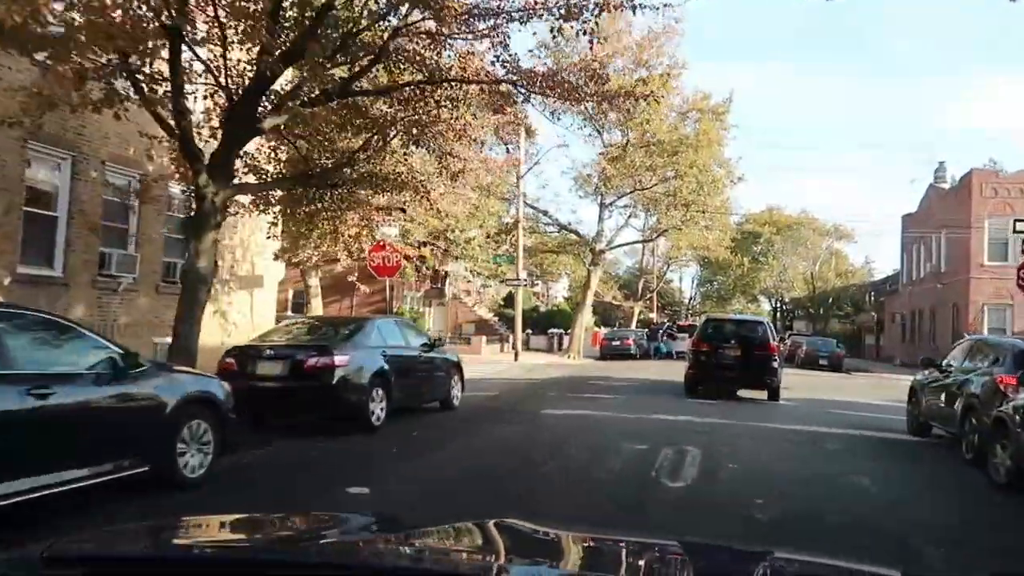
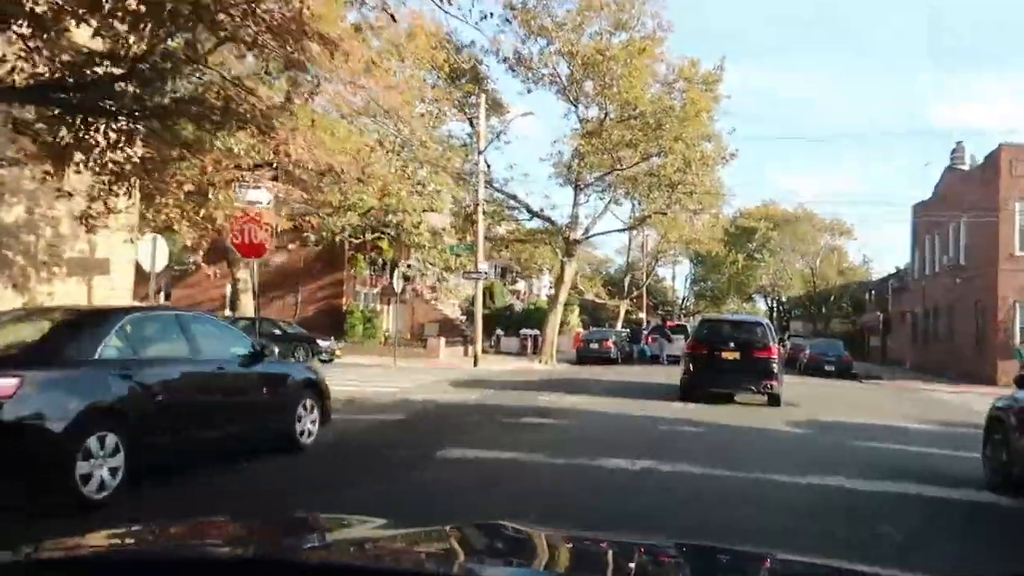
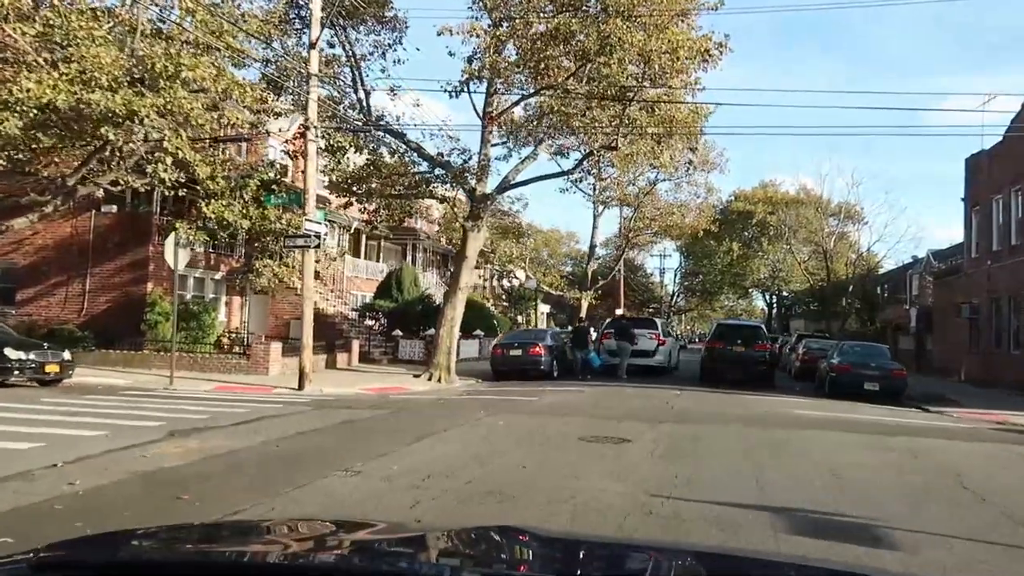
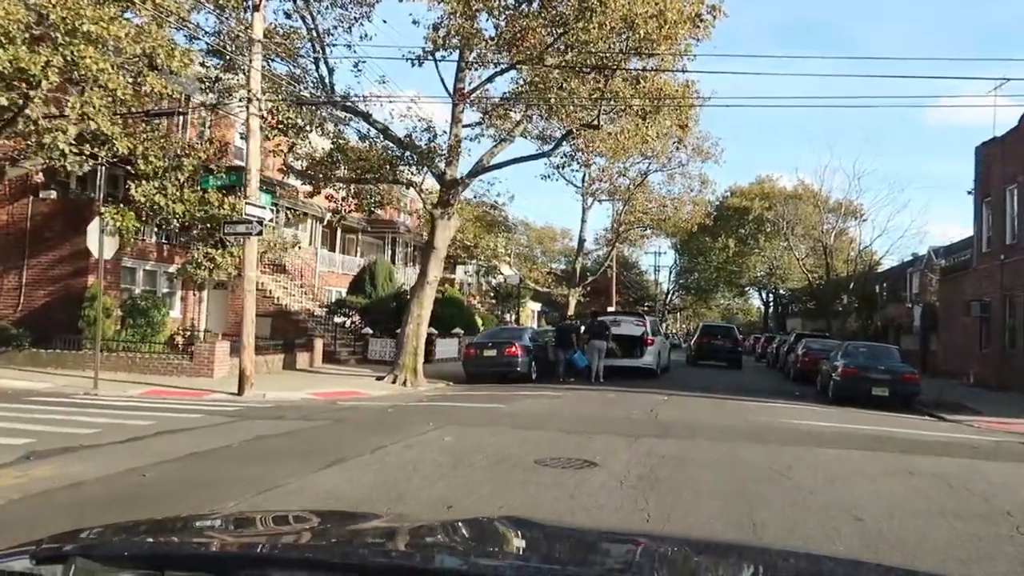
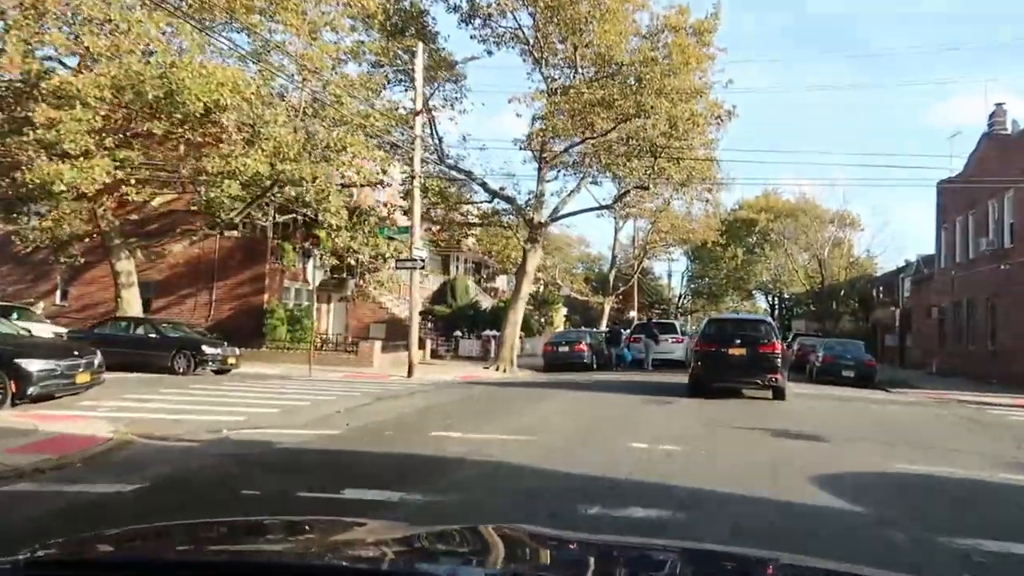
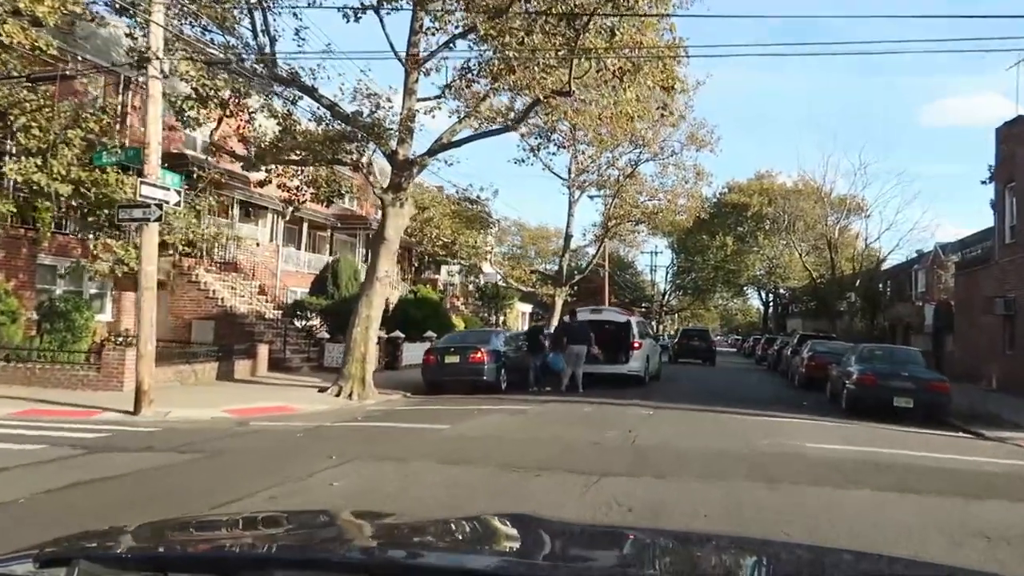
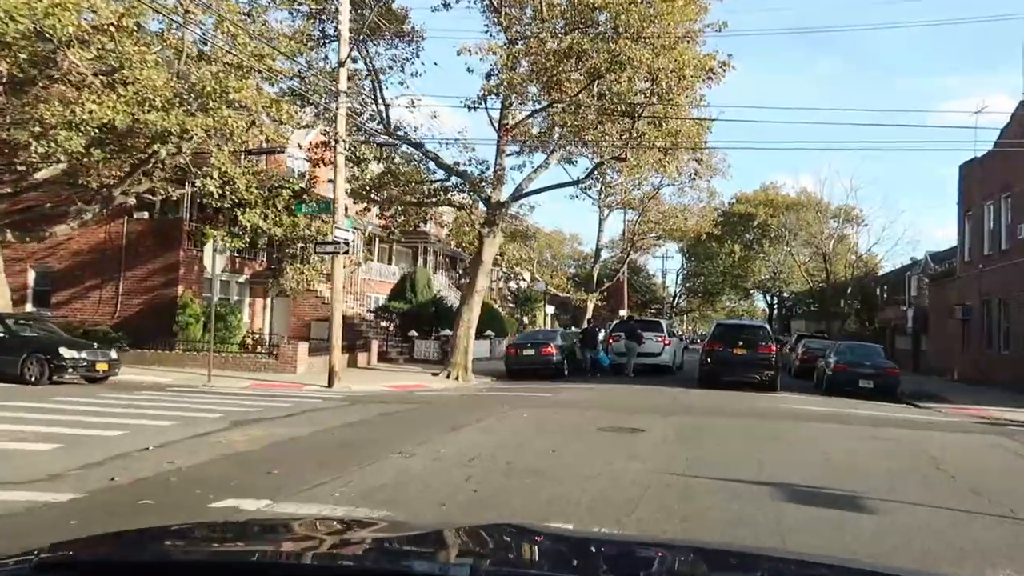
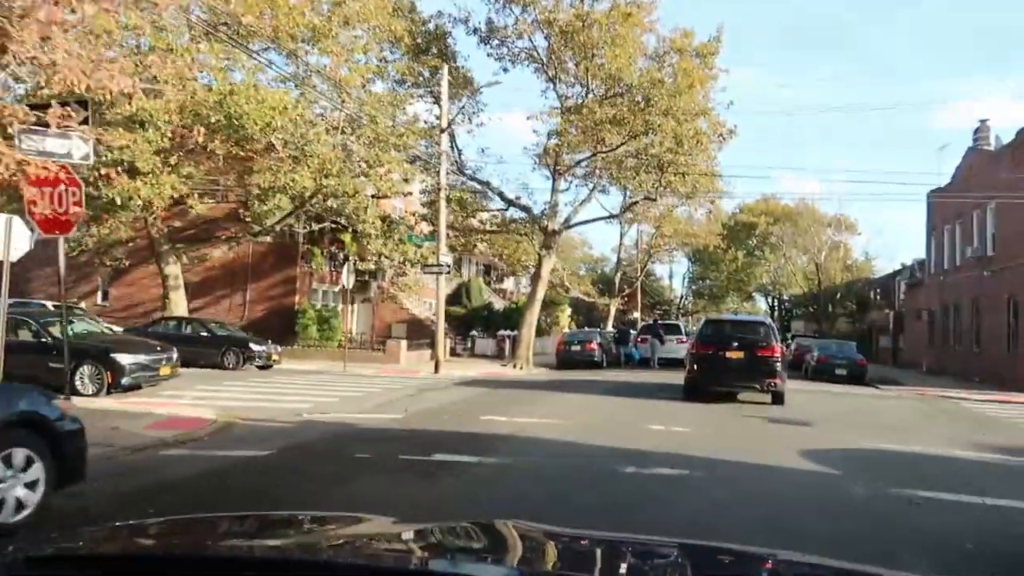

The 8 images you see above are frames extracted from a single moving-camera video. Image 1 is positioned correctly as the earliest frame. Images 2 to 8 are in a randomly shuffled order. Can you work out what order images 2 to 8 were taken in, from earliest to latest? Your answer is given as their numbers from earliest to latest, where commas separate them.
2, 8, 5, 7, 3, 4, 6
